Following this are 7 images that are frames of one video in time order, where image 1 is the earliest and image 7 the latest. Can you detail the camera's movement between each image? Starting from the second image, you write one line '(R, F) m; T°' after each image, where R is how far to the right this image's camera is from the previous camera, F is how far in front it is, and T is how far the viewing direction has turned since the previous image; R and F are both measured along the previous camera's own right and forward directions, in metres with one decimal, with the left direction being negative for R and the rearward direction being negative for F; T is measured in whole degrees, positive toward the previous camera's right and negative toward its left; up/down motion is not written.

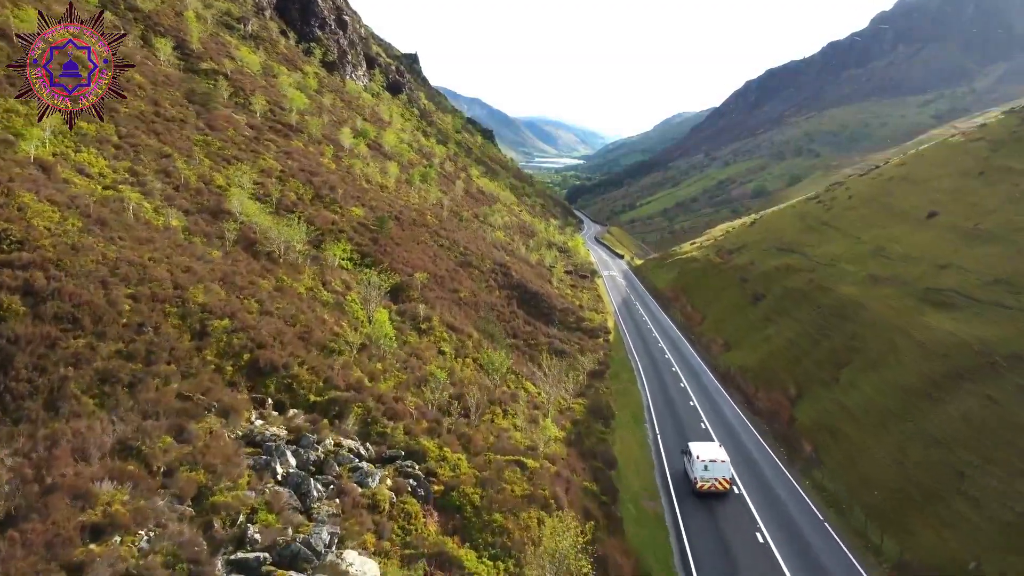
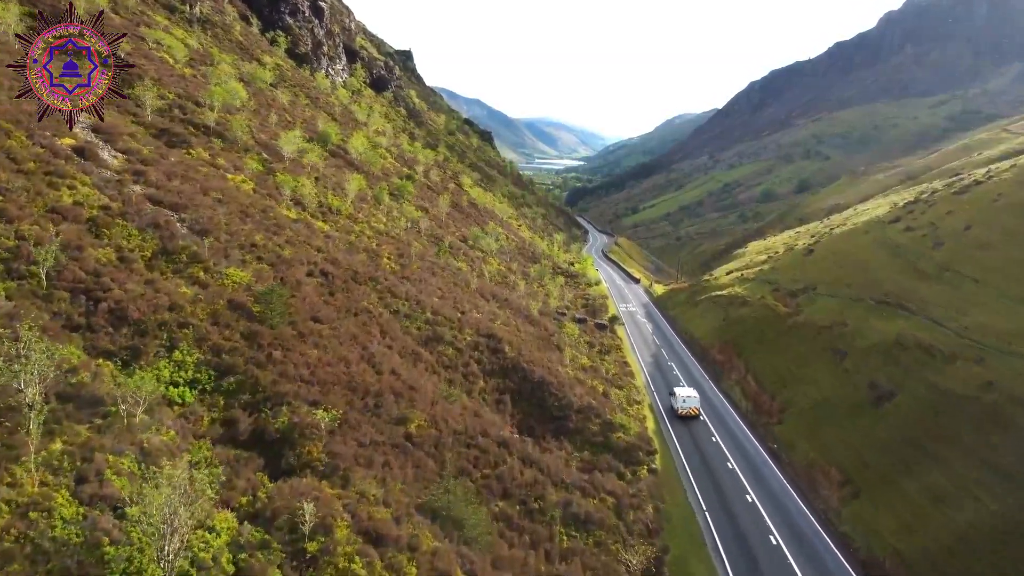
(+0.5, +18.7) m; 0°
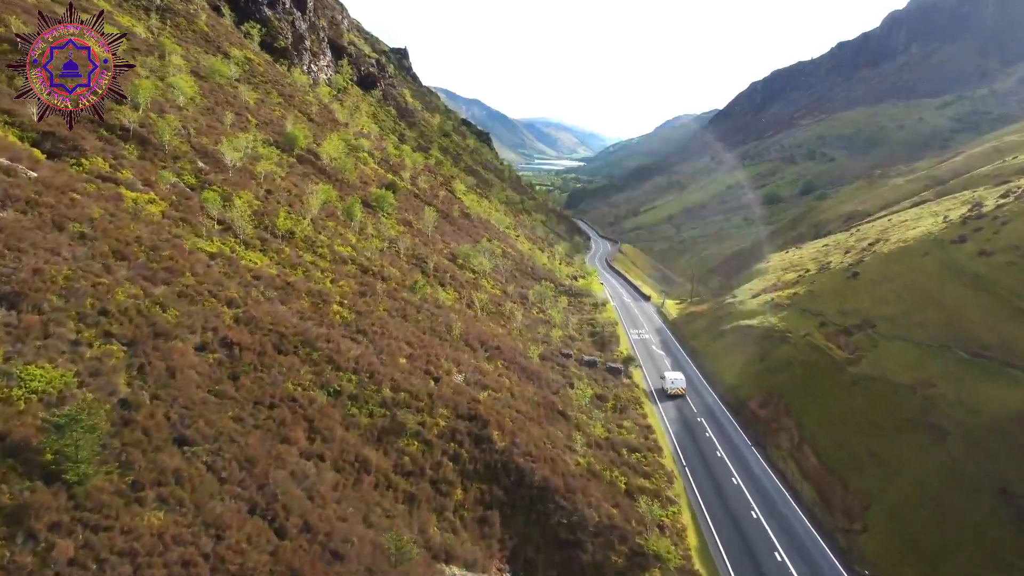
(+0.4, +10.4) m; 0°
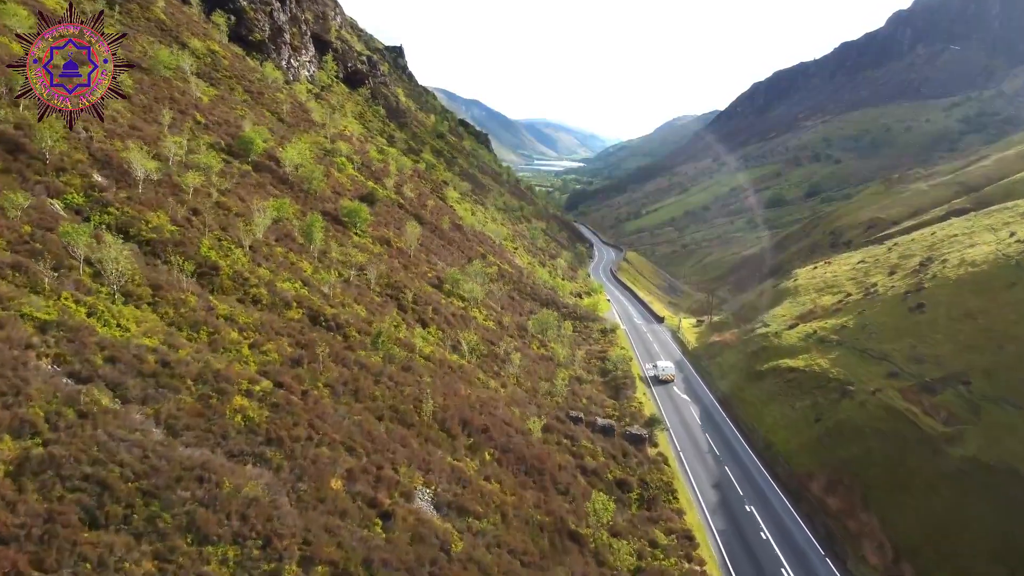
(+0.4, +10.6) m; 0°
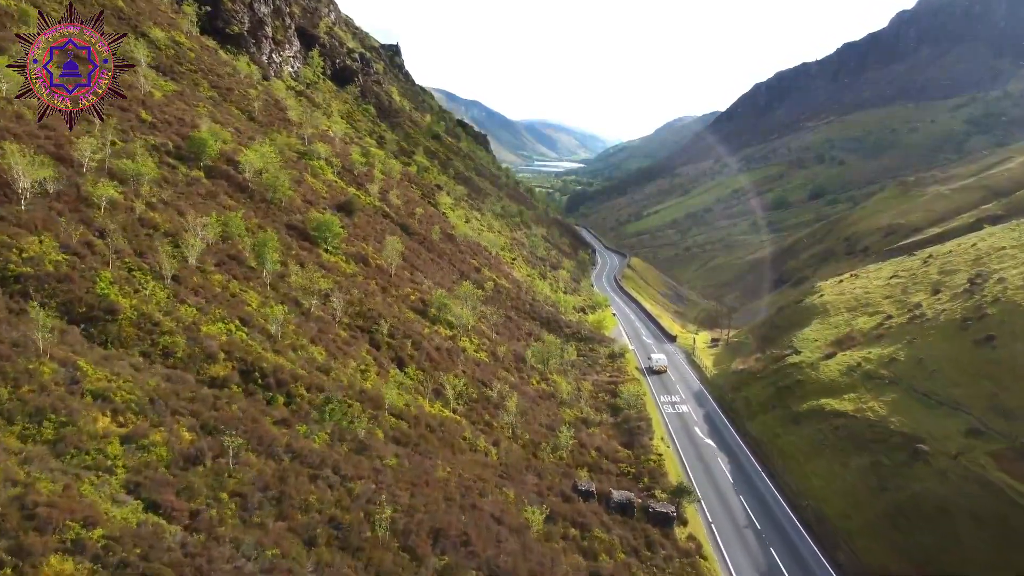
(+0.4, +8.1) m; 0°
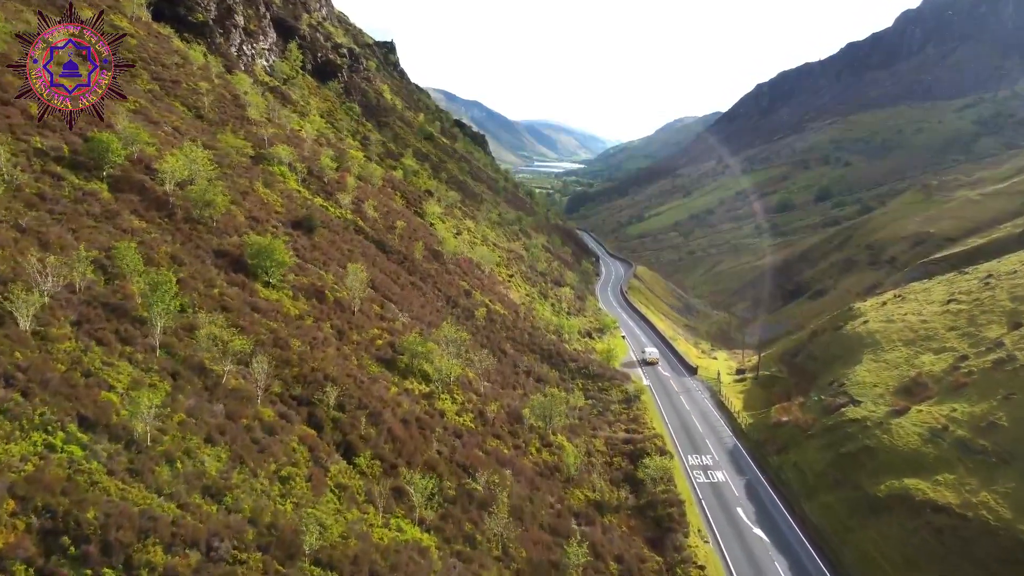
(+0.5, +10.9) m; 0°
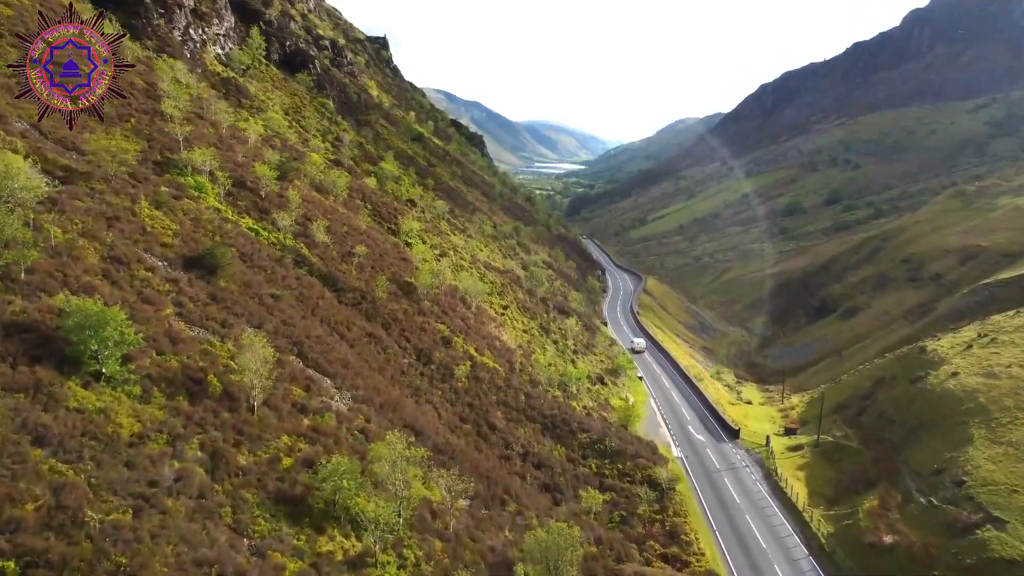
(+0.7, +15.0) m; 0°
